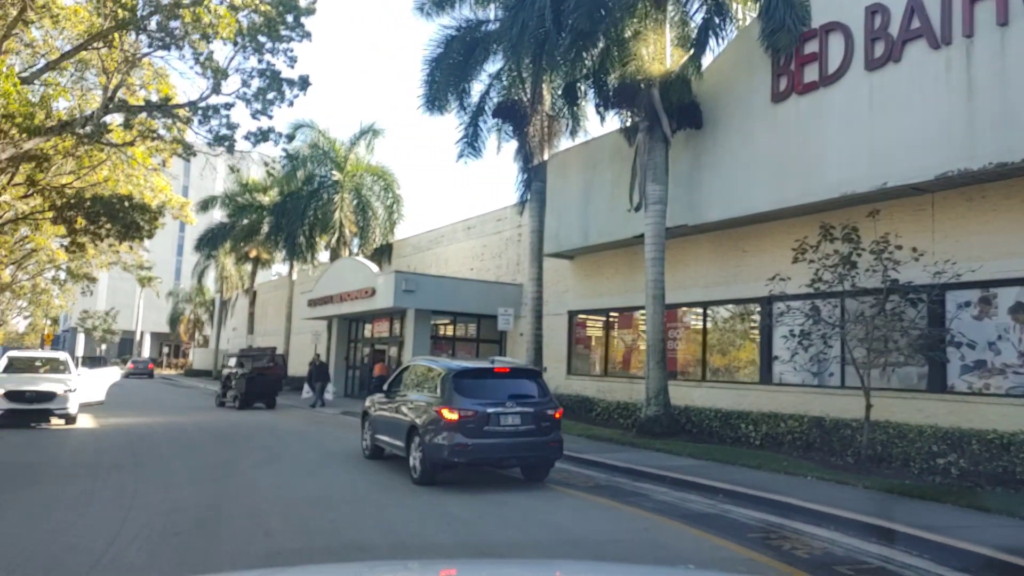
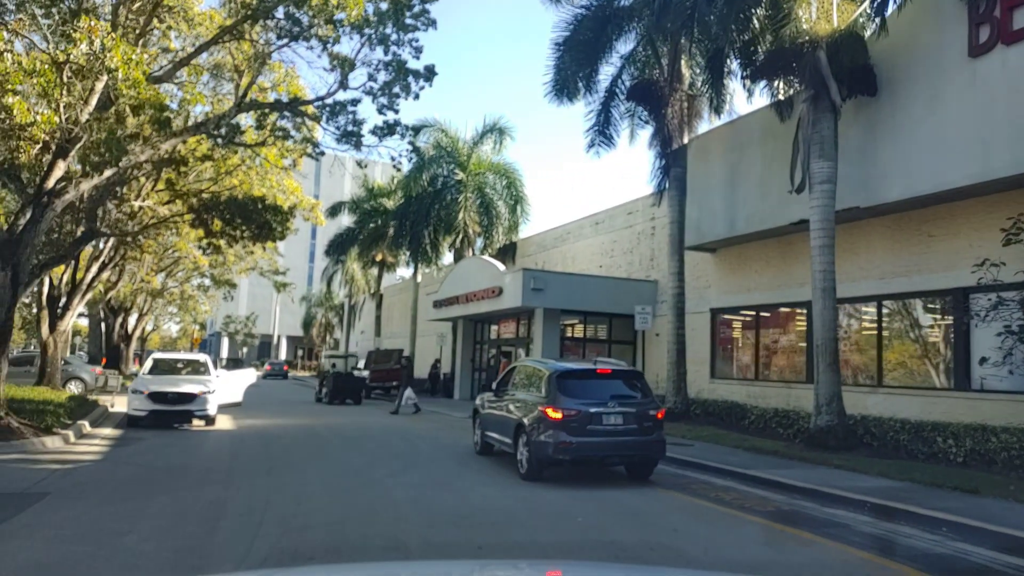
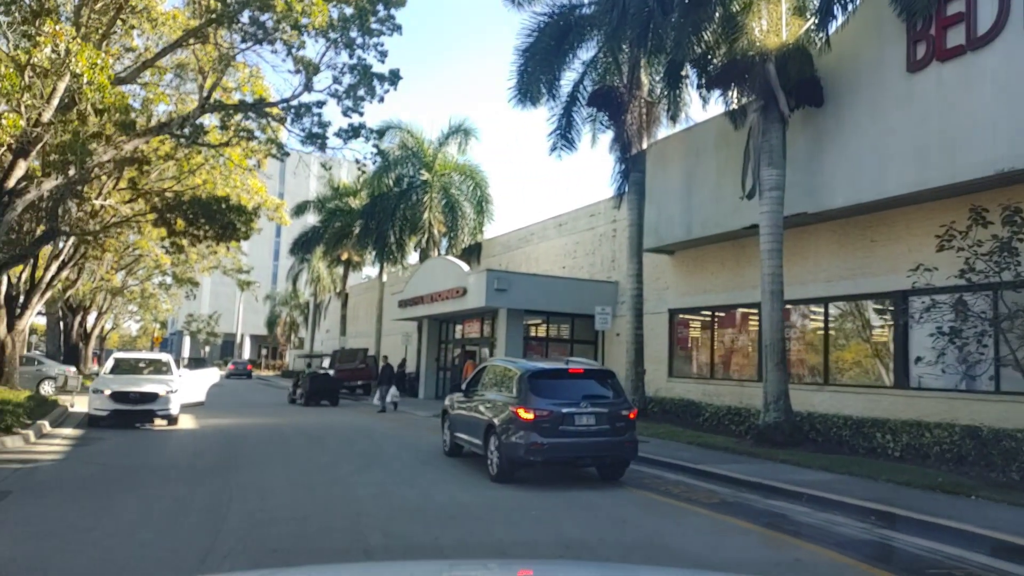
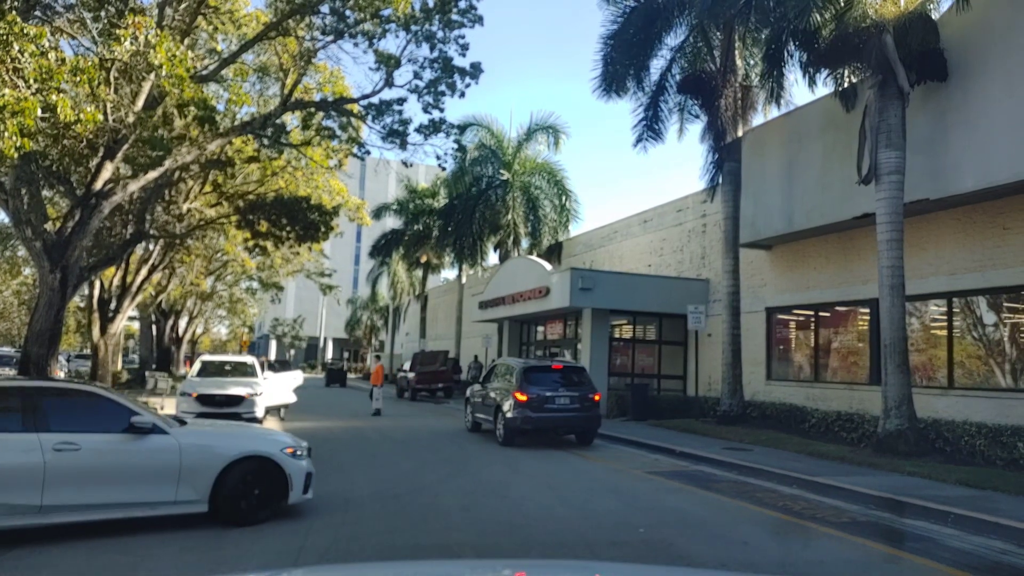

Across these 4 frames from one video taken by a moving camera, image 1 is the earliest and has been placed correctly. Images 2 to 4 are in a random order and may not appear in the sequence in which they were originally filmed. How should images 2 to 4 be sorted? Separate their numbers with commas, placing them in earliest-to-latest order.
3, 2, 4
